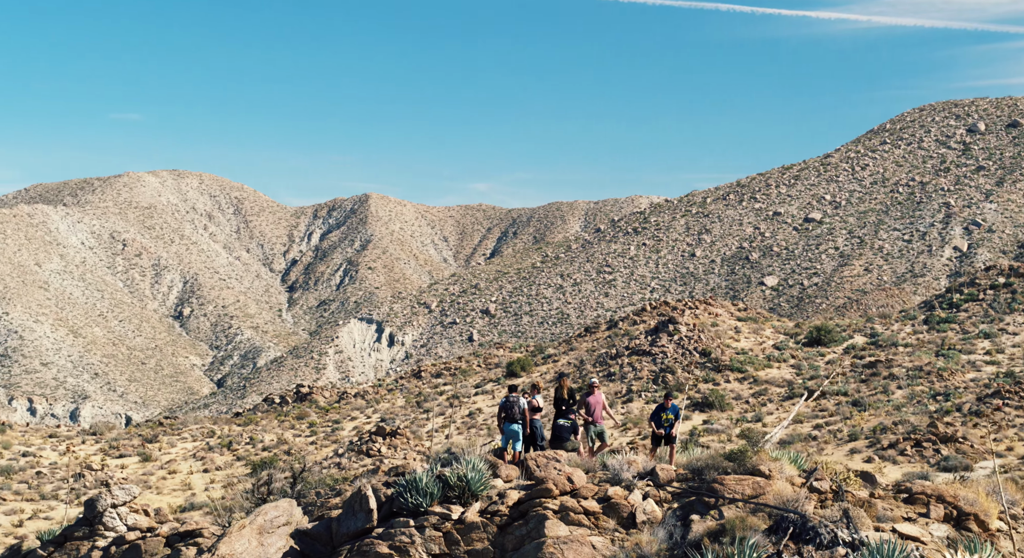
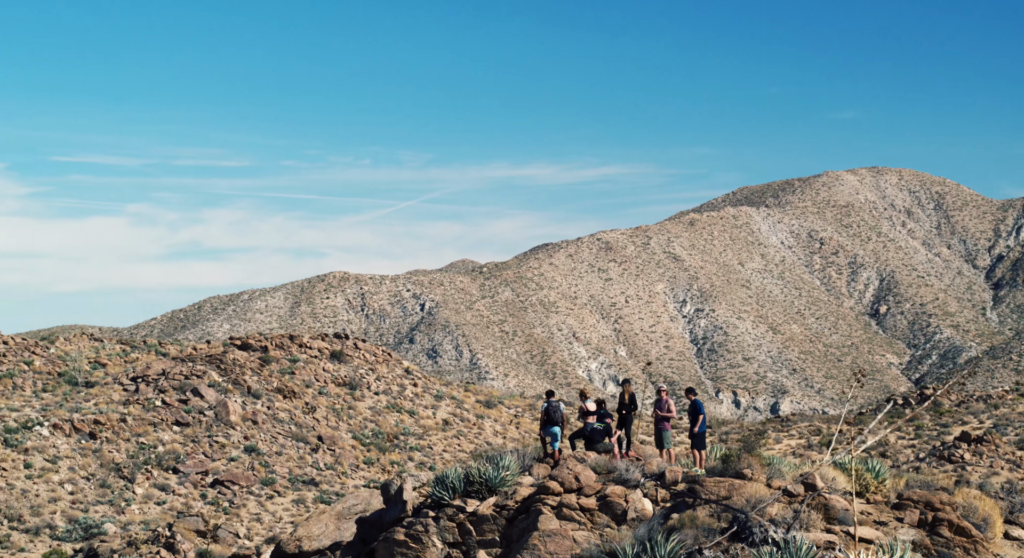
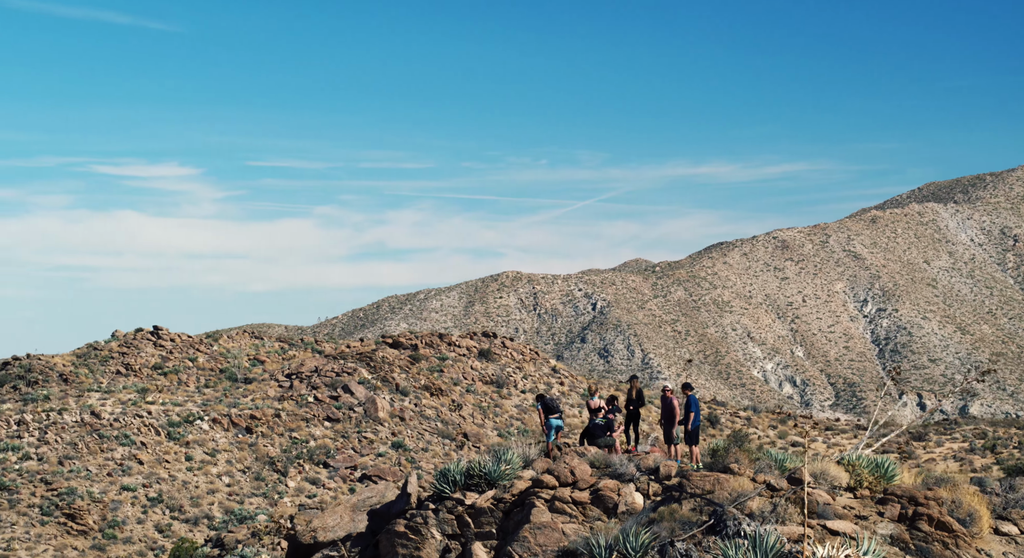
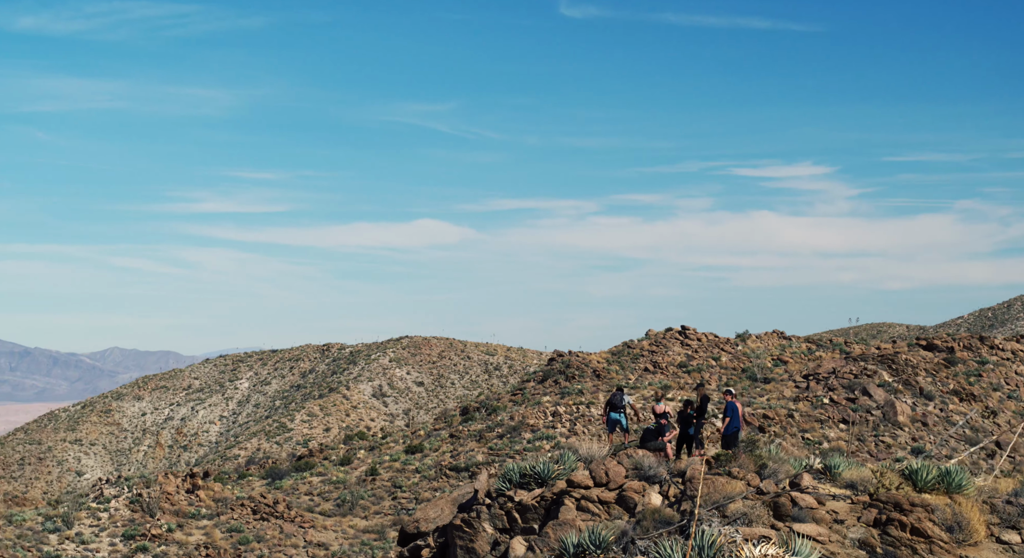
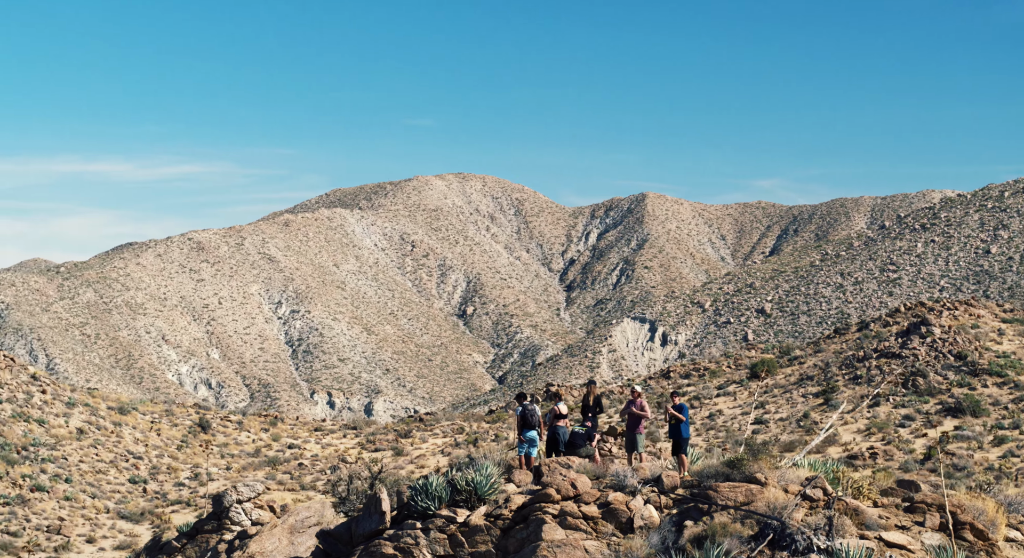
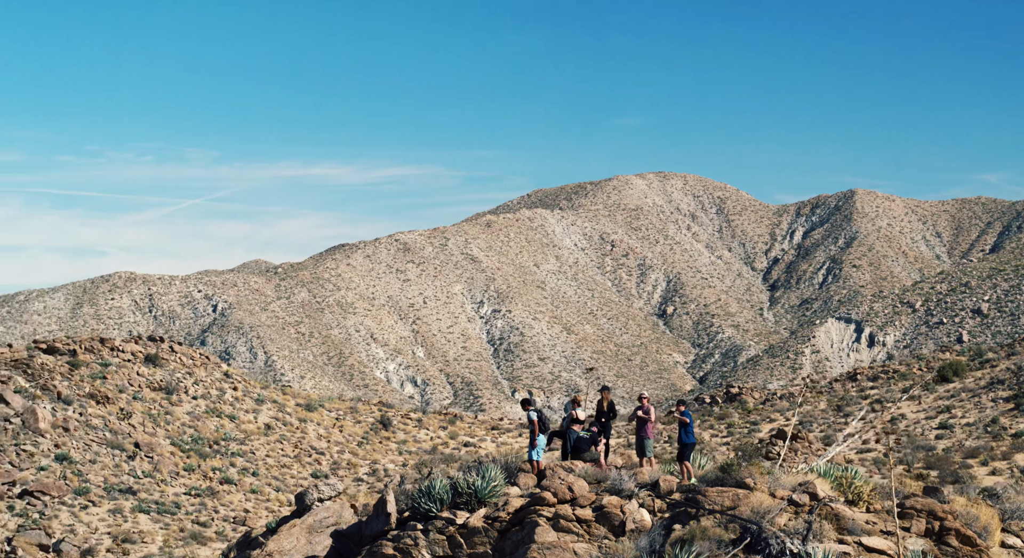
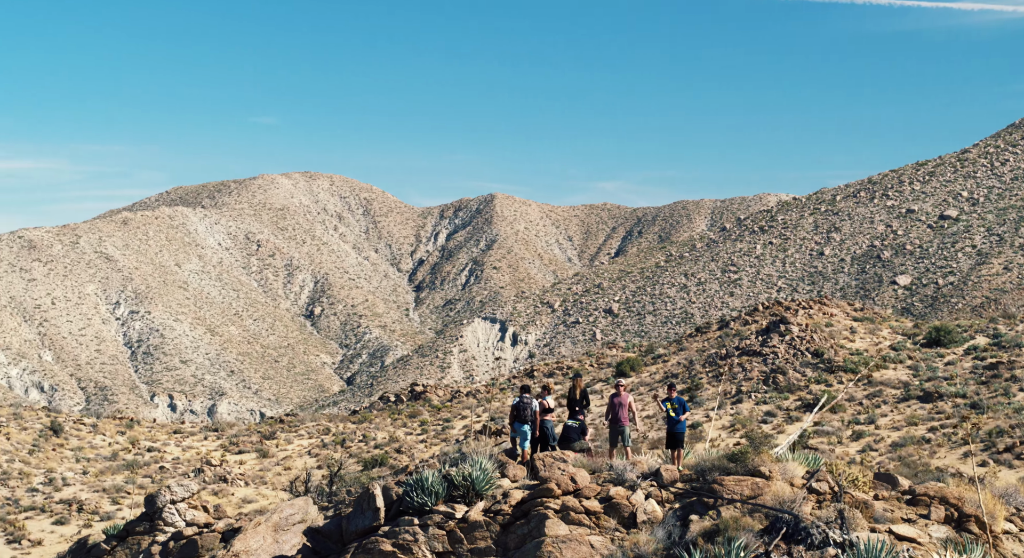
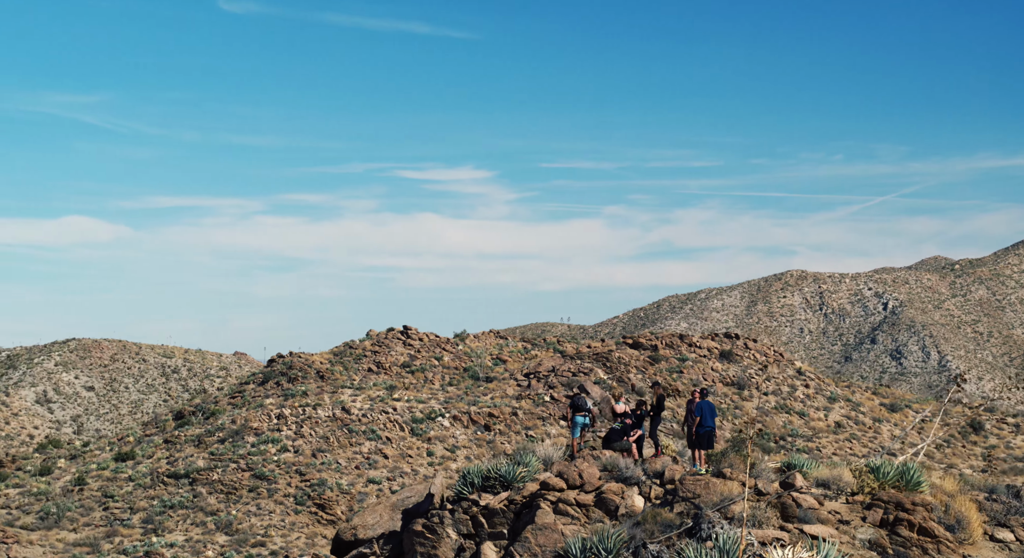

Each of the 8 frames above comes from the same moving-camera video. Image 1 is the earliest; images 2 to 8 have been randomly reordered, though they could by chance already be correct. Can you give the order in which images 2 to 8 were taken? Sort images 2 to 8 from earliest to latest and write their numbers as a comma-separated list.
7, 5, 6, 2, 3, 8, 4
